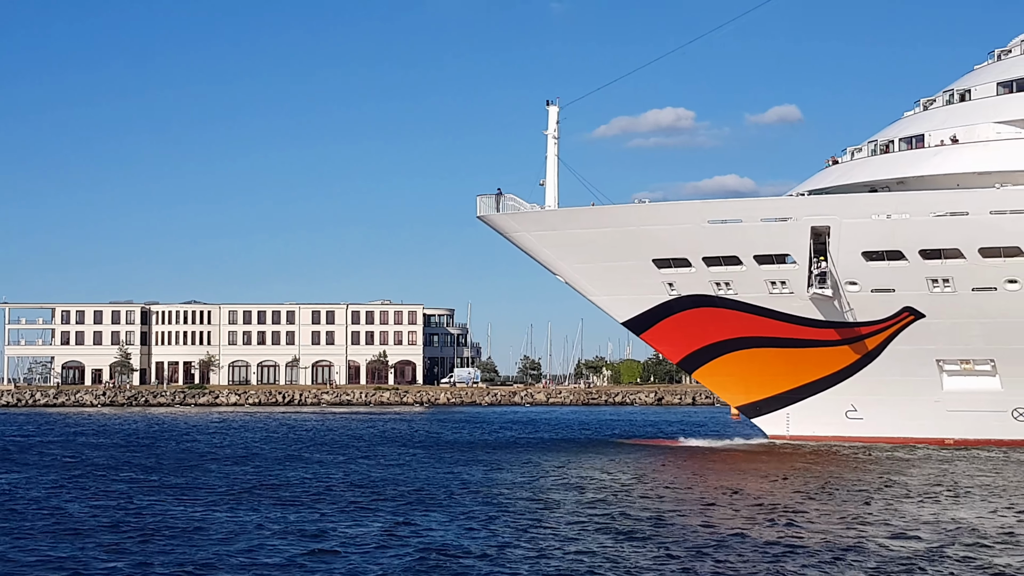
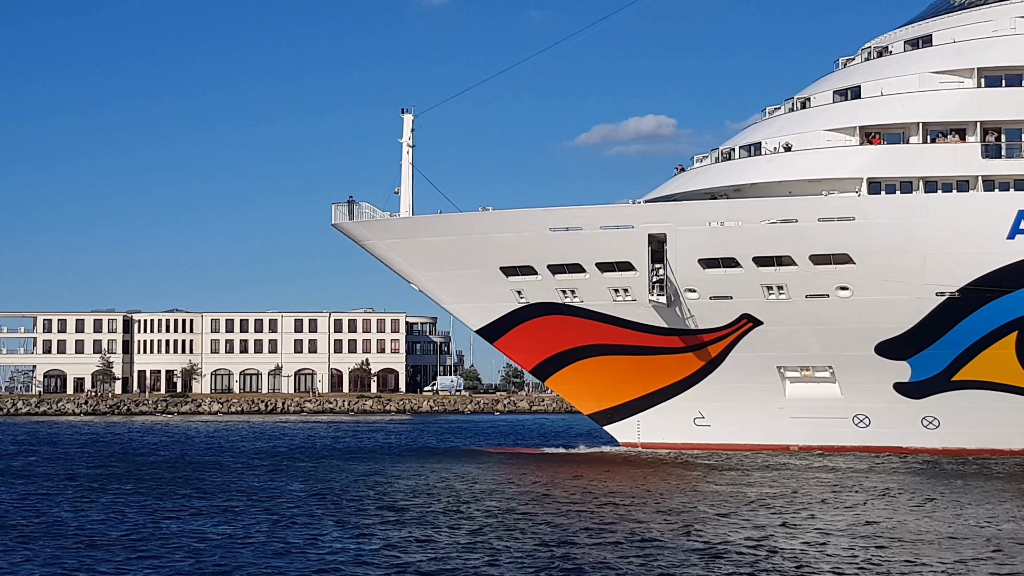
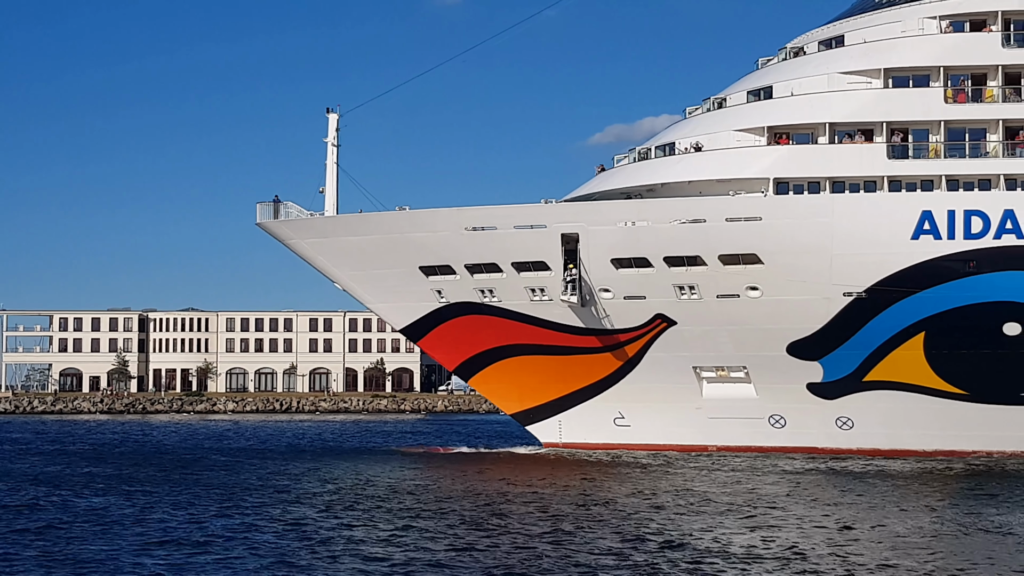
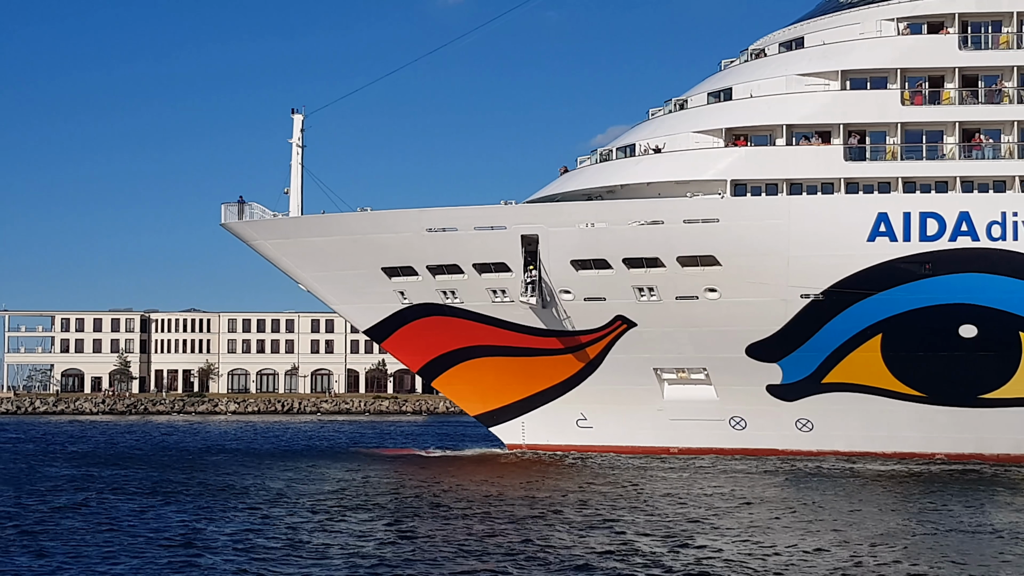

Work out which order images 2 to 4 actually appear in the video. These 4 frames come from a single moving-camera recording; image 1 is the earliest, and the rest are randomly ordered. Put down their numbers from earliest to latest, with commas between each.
2, 3, 4
